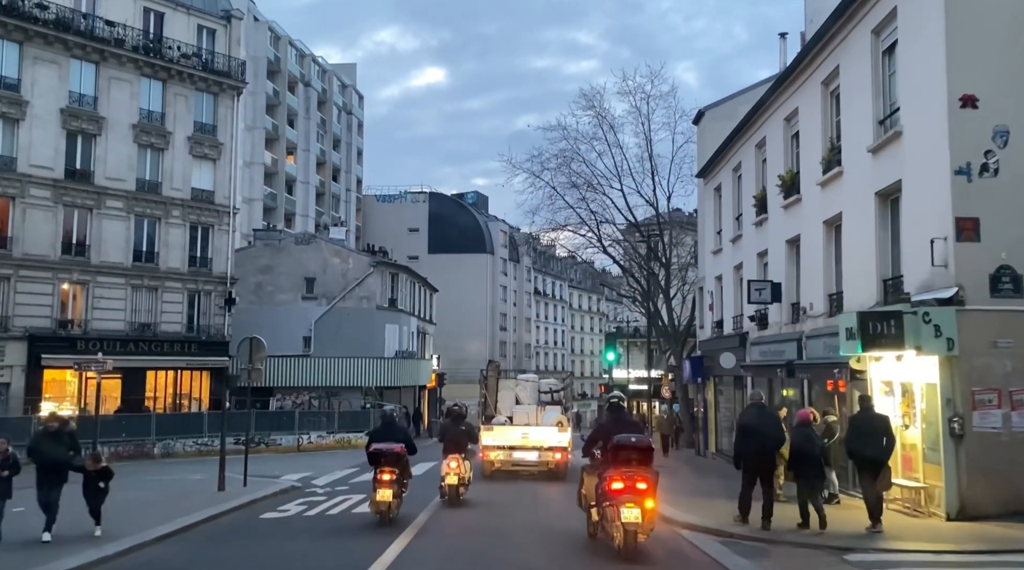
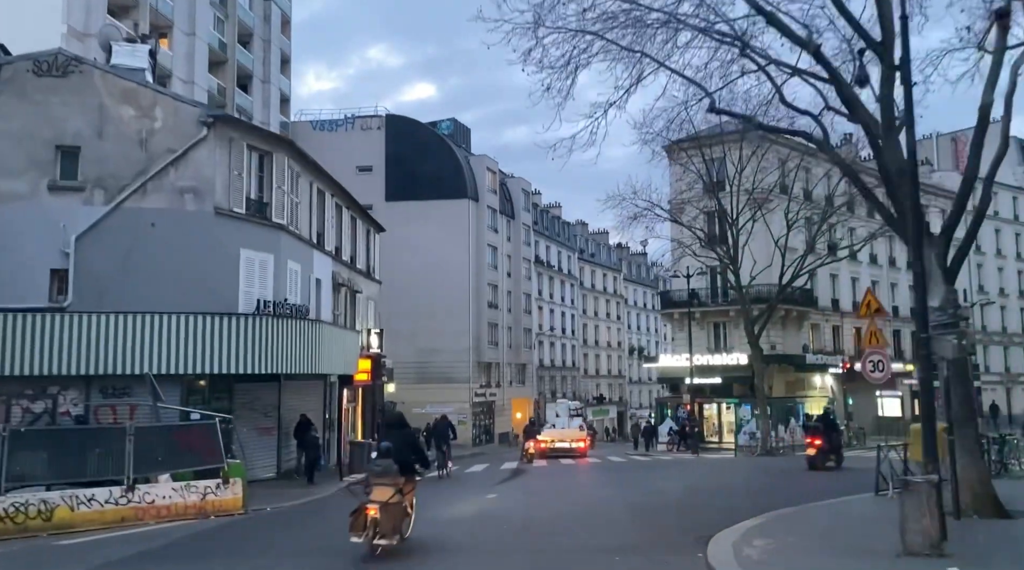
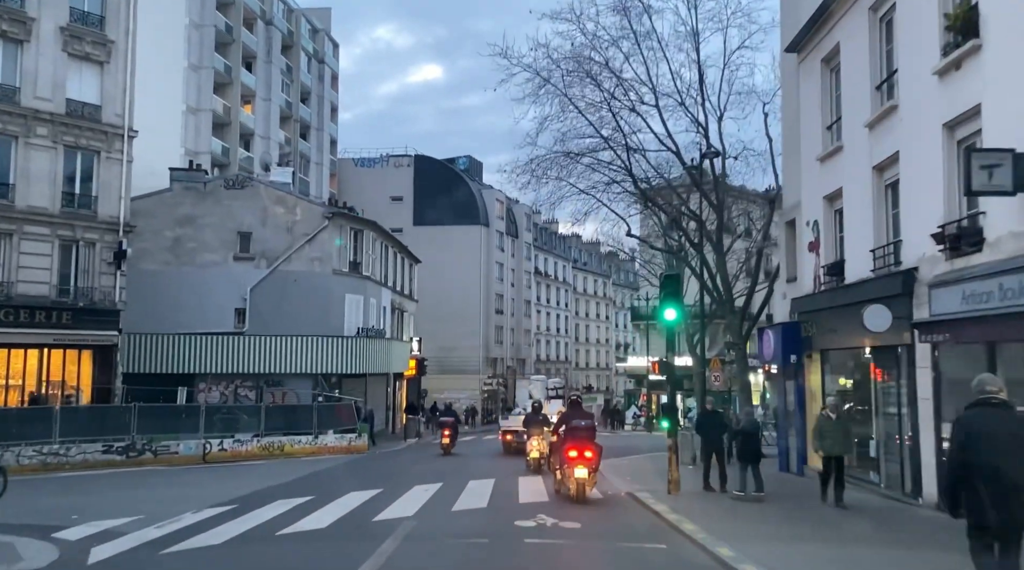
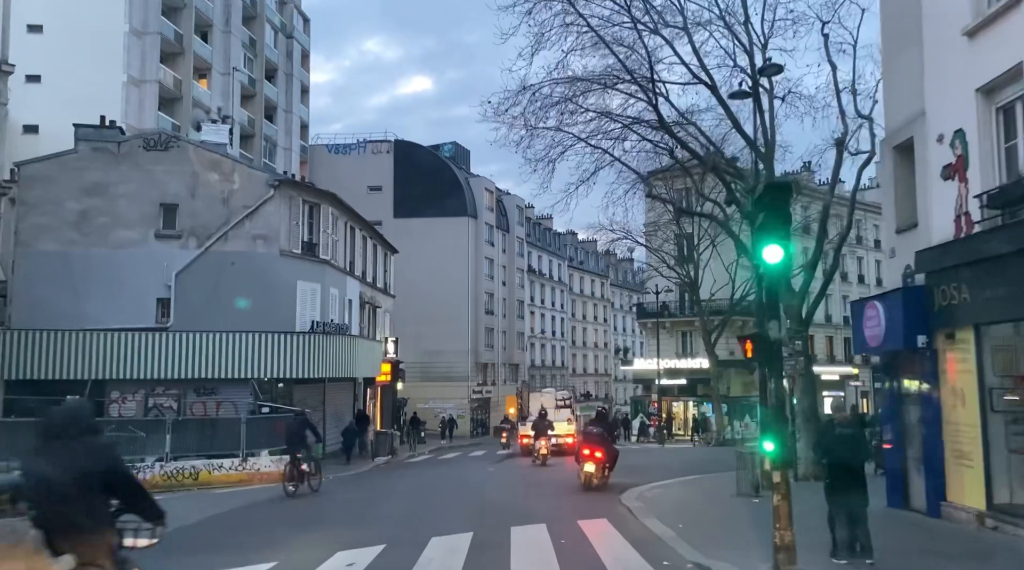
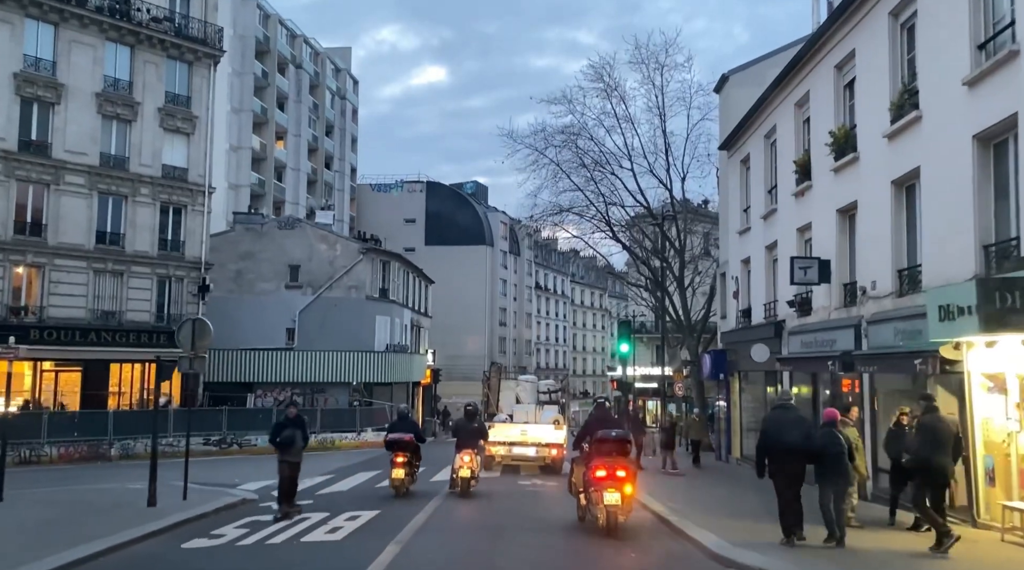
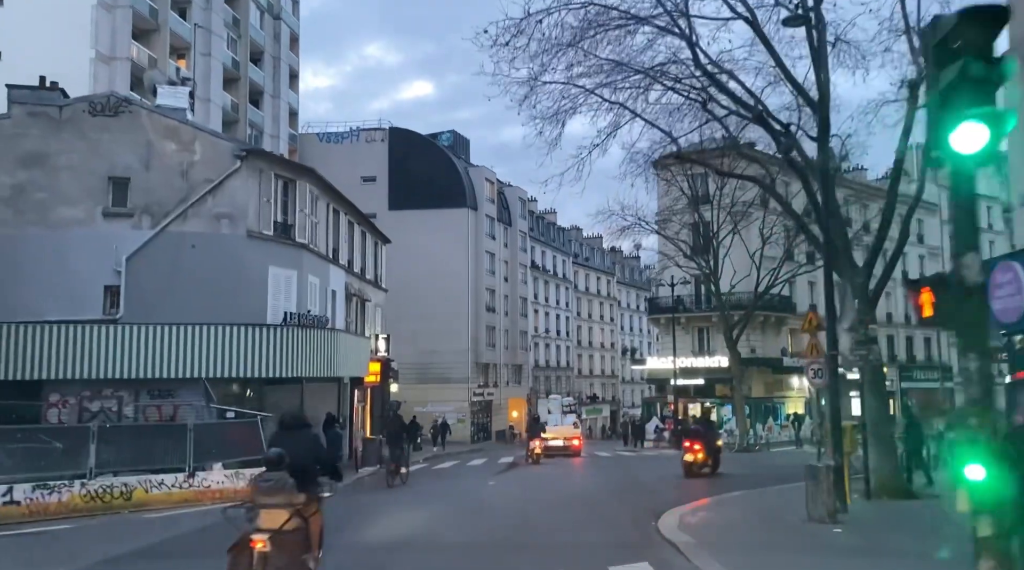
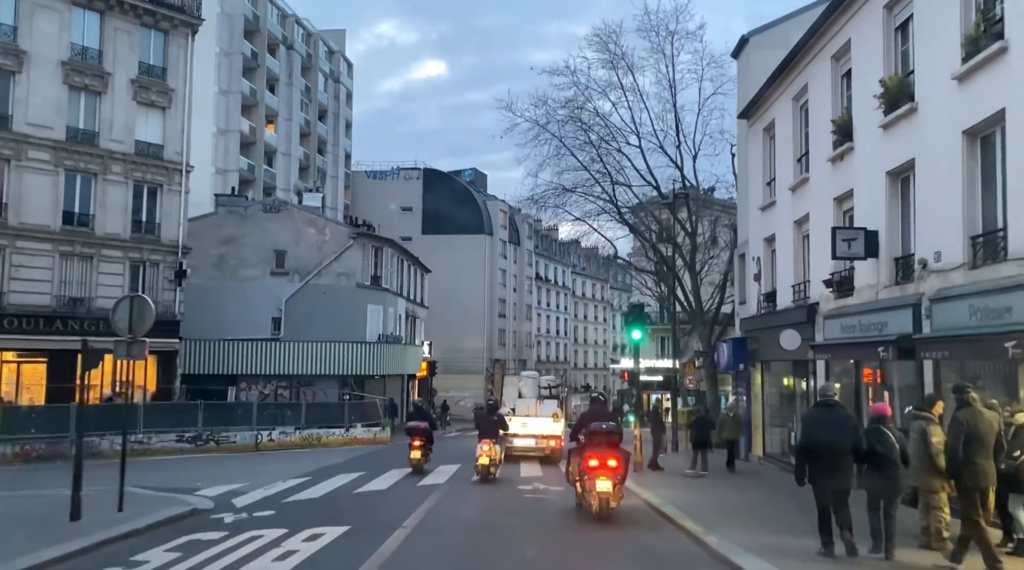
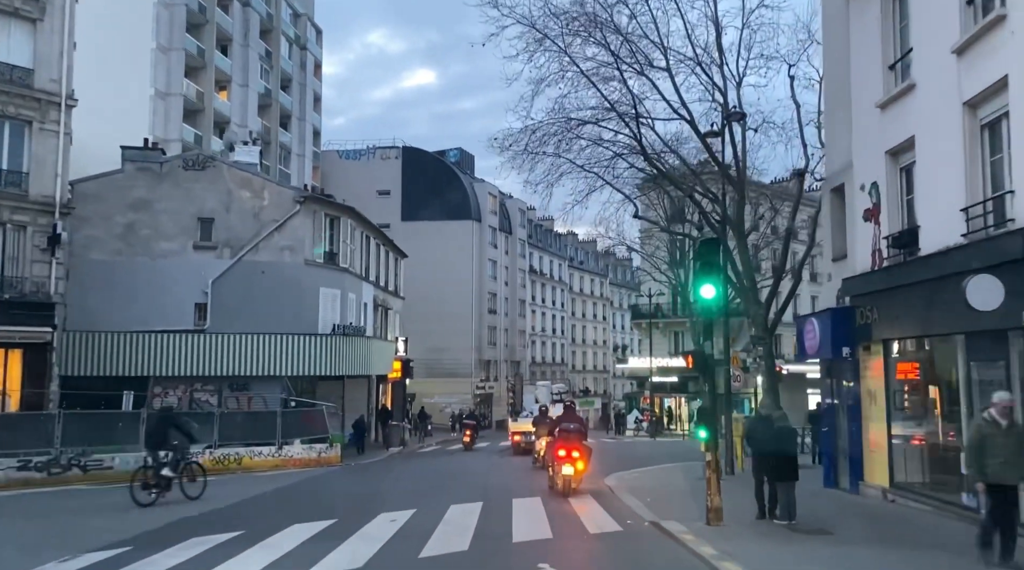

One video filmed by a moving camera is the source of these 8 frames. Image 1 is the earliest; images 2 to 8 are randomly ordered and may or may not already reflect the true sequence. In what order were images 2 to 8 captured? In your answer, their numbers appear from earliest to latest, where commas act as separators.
5, 7, 3, 8, 4, 6, 2
